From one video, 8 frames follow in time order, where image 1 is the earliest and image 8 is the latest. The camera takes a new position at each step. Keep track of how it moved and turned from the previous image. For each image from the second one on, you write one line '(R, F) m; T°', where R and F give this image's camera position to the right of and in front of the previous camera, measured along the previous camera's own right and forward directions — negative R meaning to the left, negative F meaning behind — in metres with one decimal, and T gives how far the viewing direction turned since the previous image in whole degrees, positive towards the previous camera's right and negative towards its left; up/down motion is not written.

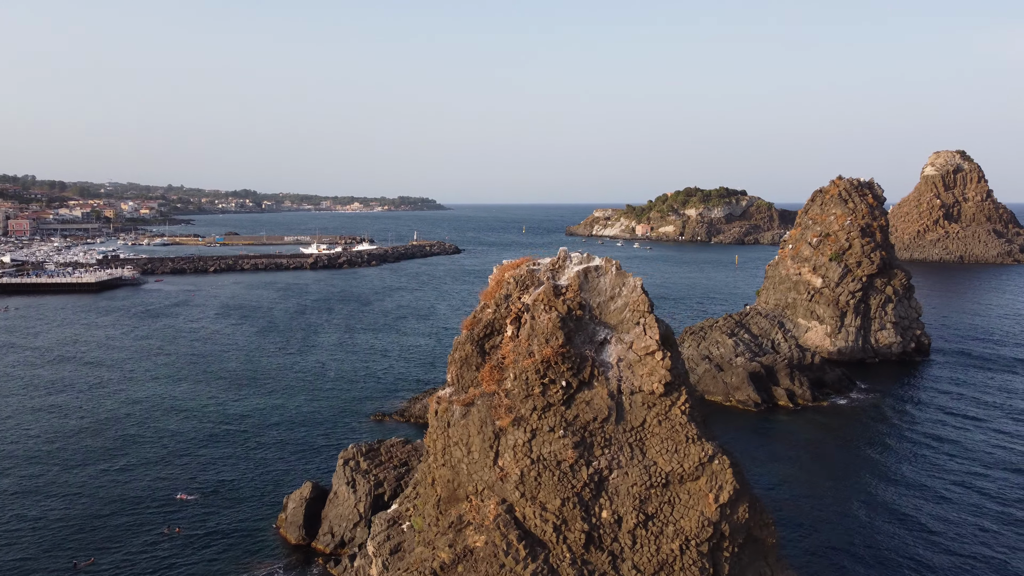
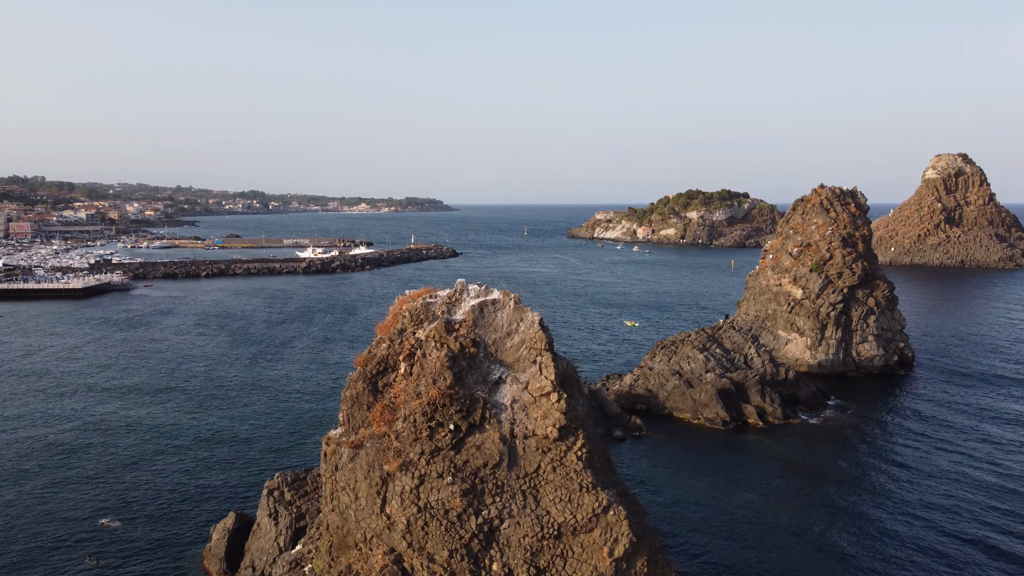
(+1.1, +0.5) m; -1°
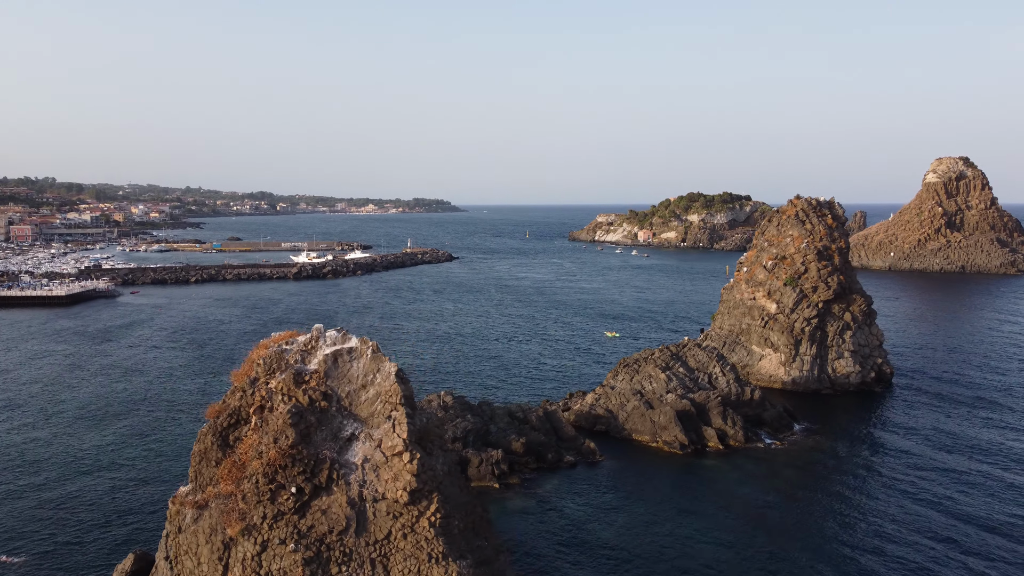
(+1.4, +0.6) m; -1°
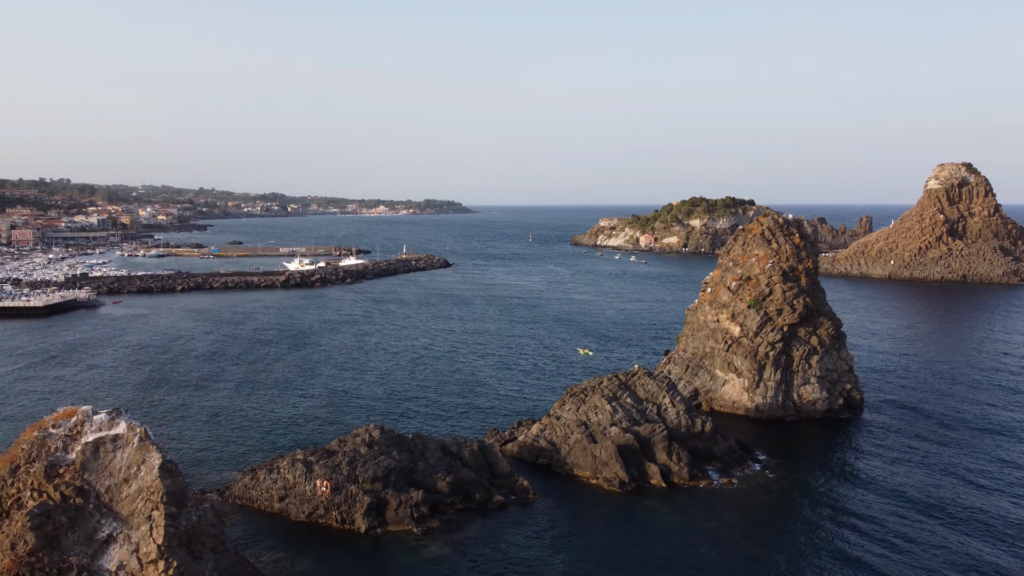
(+1.8, +0.9) m; -1°
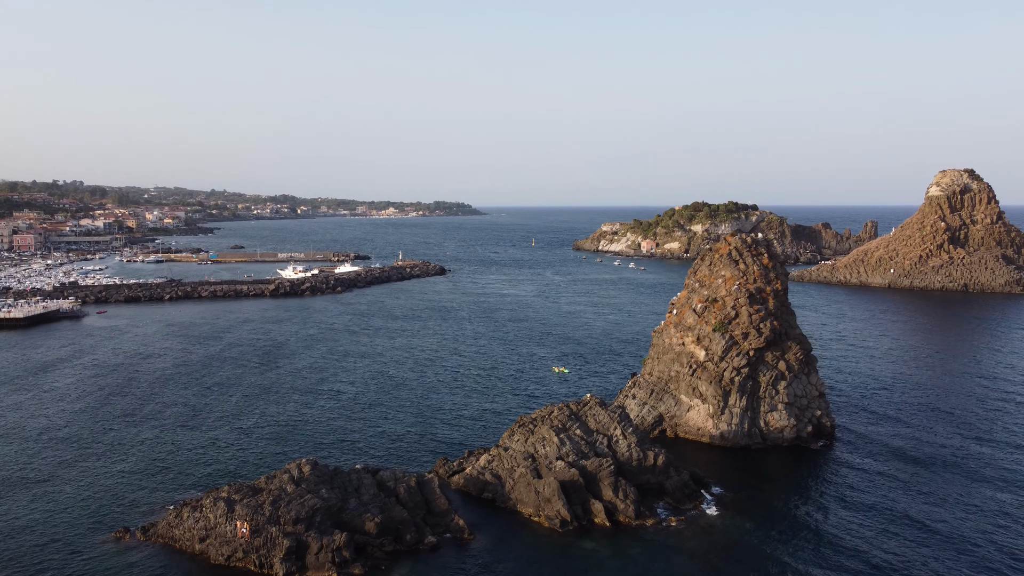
(+1.6, +0.8) m; -1°
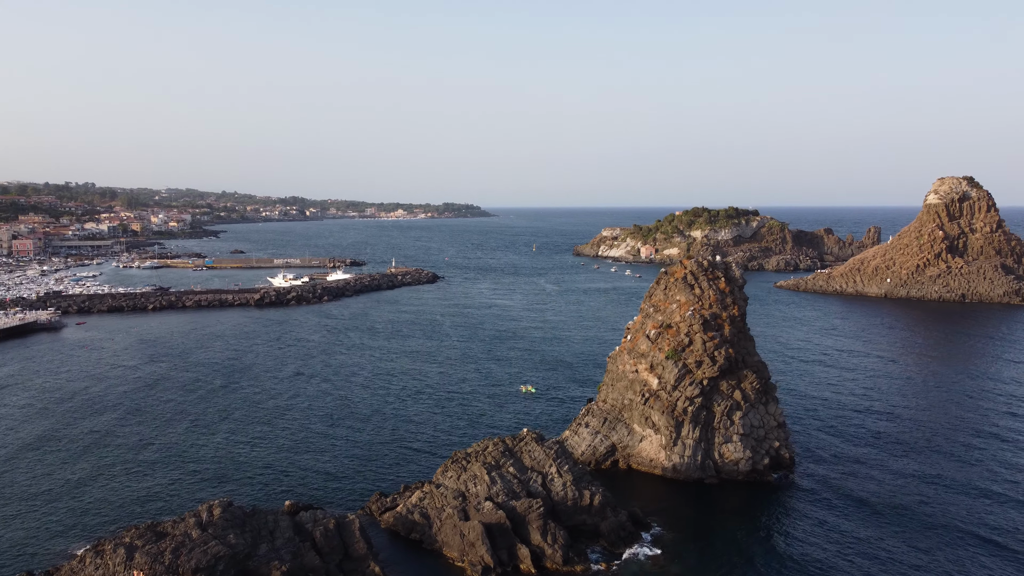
(+1.8, +0.9) m; -1°
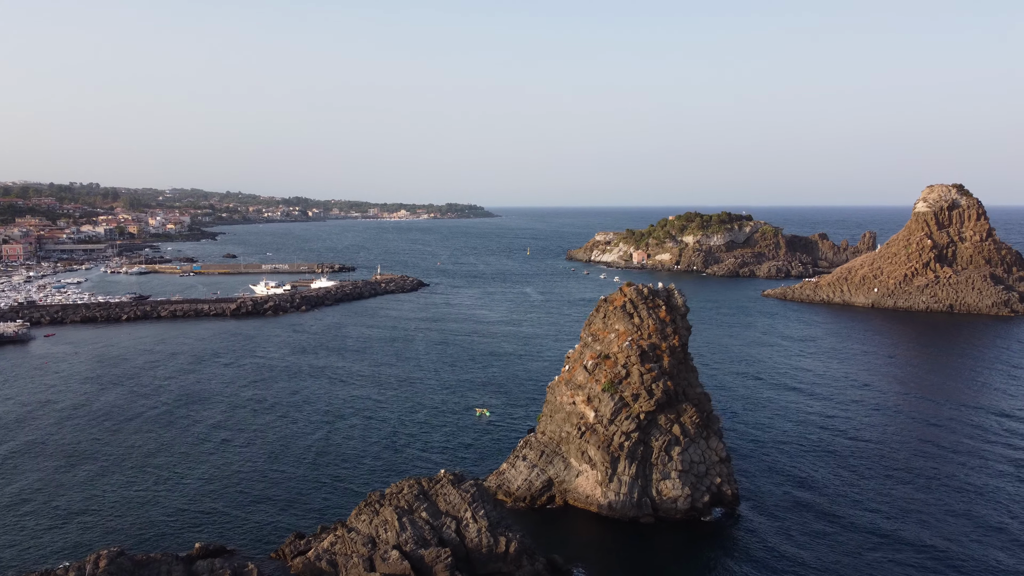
(+2.0, +0.9) m; -1°
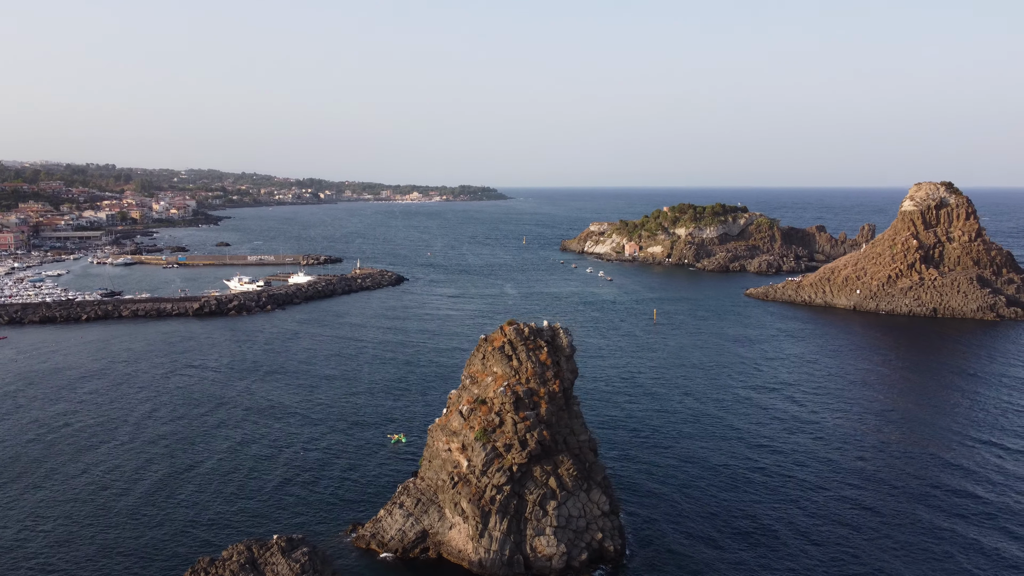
(+3.7, +1.6) m; -1°
